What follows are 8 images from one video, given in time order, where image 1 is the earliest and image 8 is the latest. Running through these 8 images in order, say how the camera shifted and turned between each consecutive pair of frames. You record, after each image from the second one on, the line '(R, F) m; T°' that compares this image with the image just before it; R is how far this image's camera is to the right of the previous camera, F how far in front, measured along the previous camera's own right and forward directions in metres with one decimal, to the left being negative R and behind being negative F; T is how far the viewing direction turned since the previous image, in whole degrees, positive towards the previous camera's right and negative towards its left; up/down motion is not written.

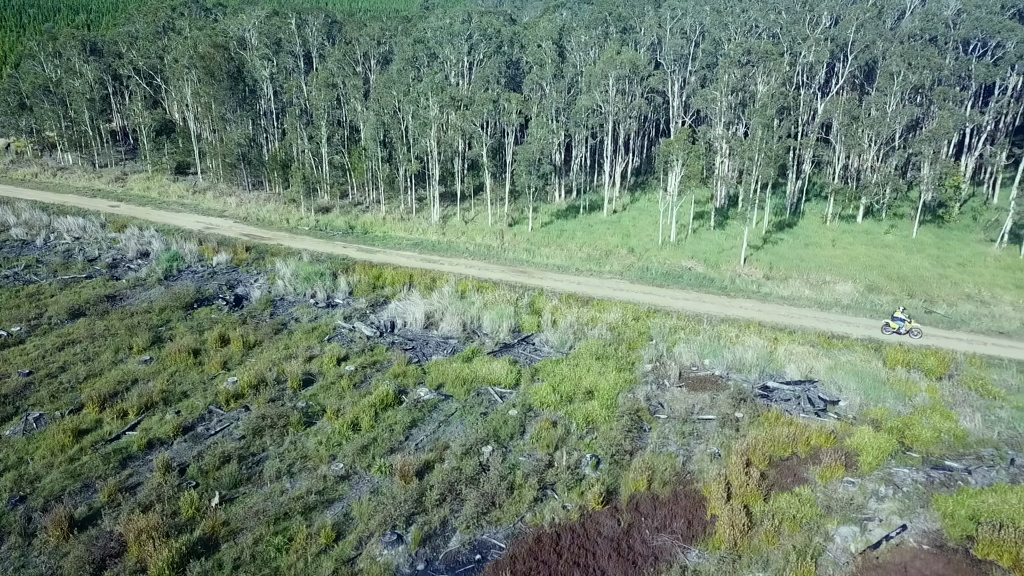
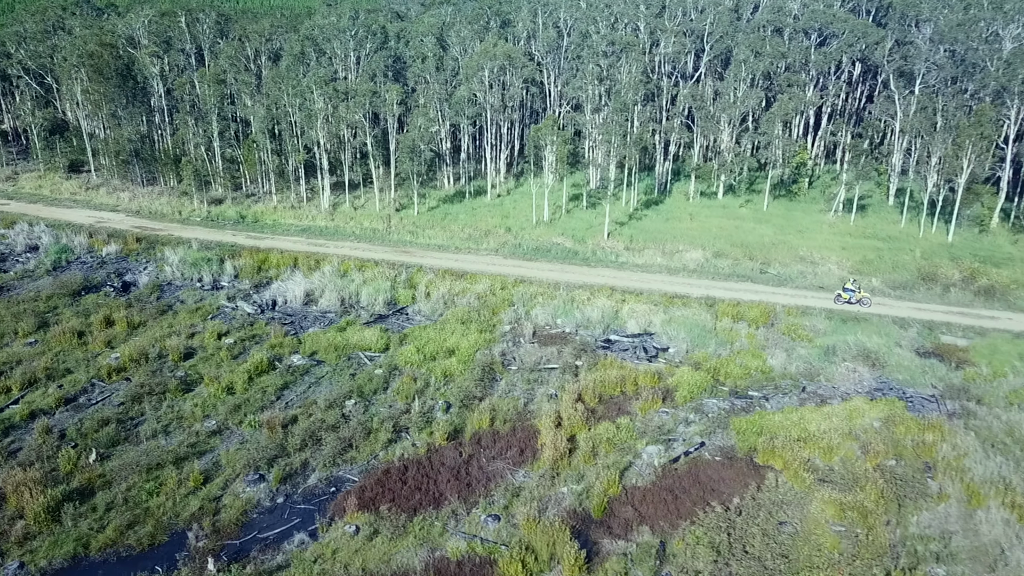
(+1.9, -2.3) m; +5°
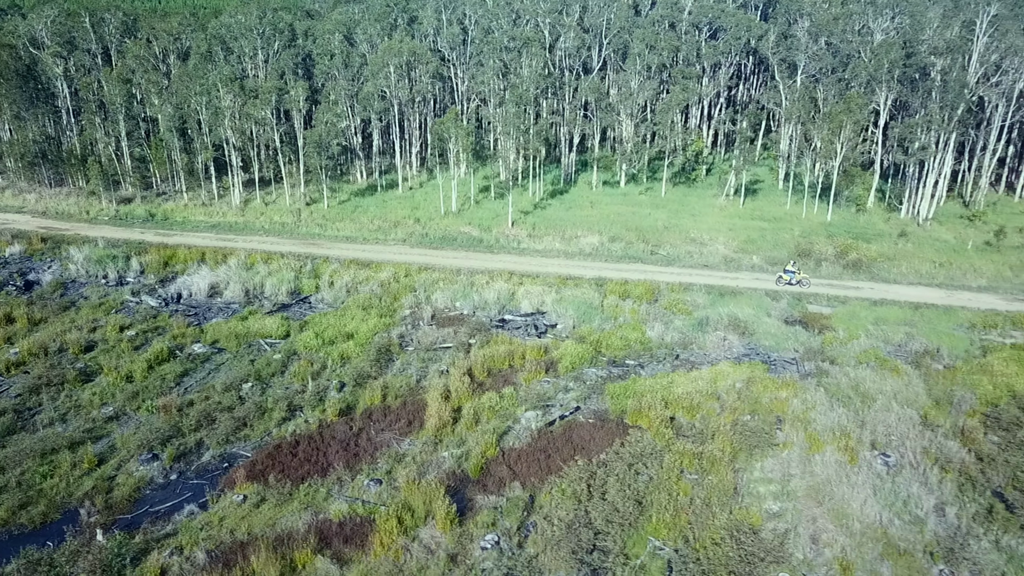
(+1.4, -1.3) m; +4°
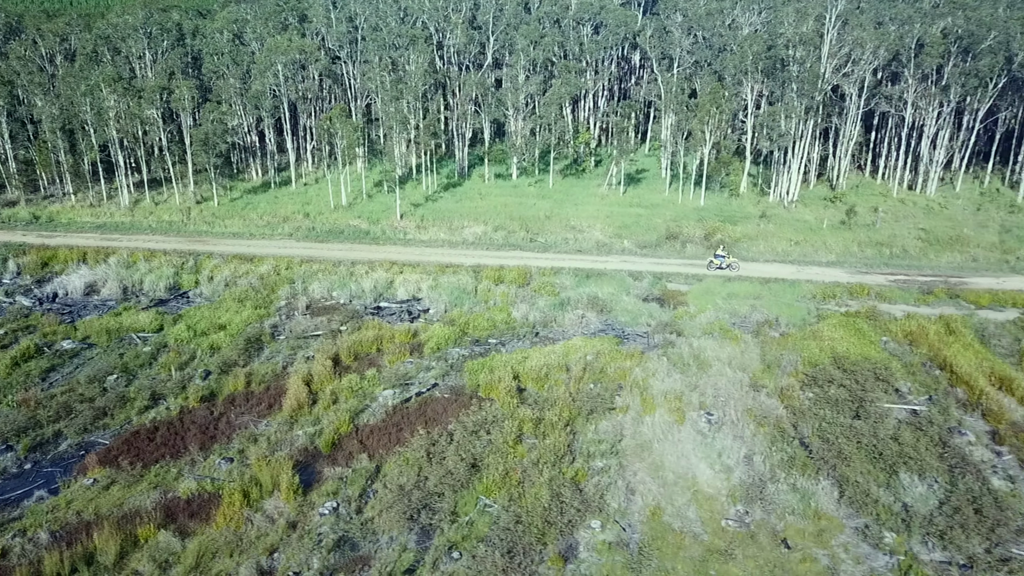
(+2.2, -1.1) m; +4°
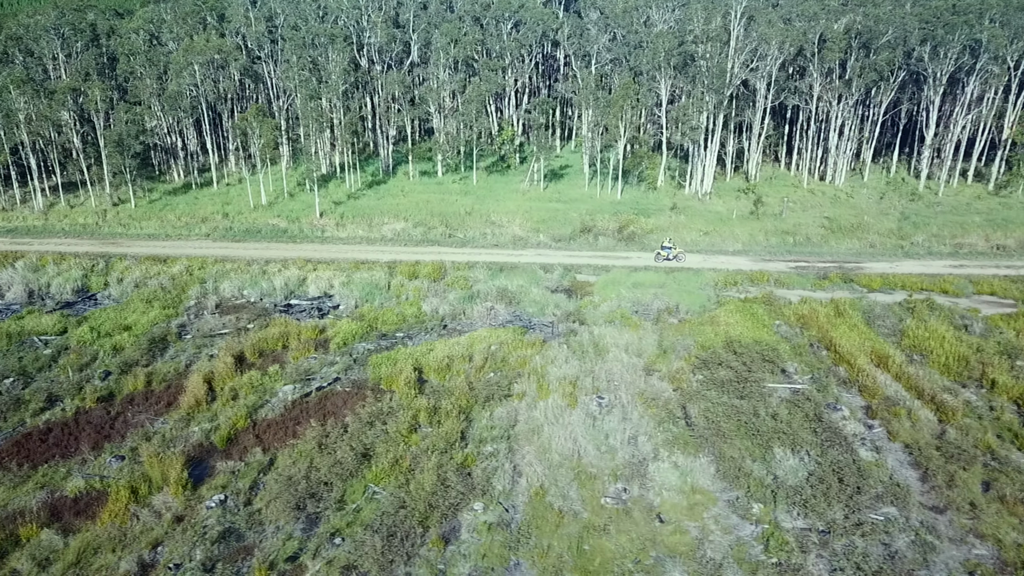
(+1.5, -0.5) m; +3°
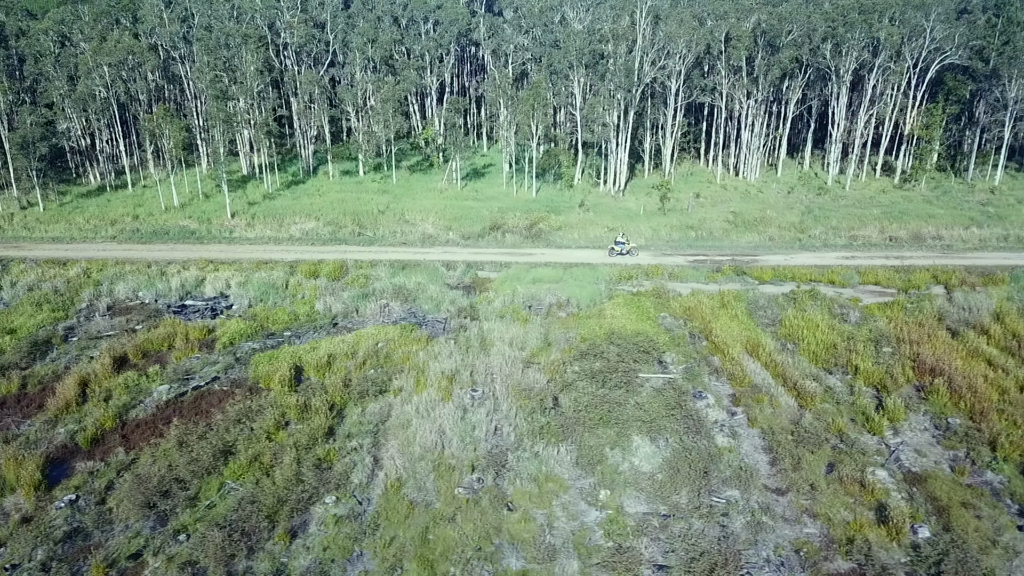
(+2.4, -0.3) m; +2°
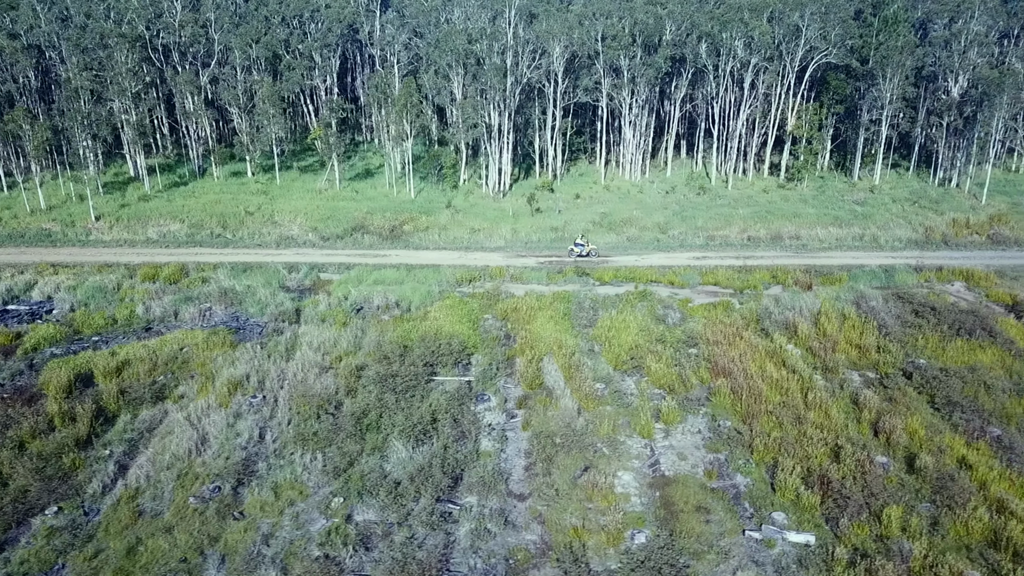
(+5.0, +0.3) m; +1°
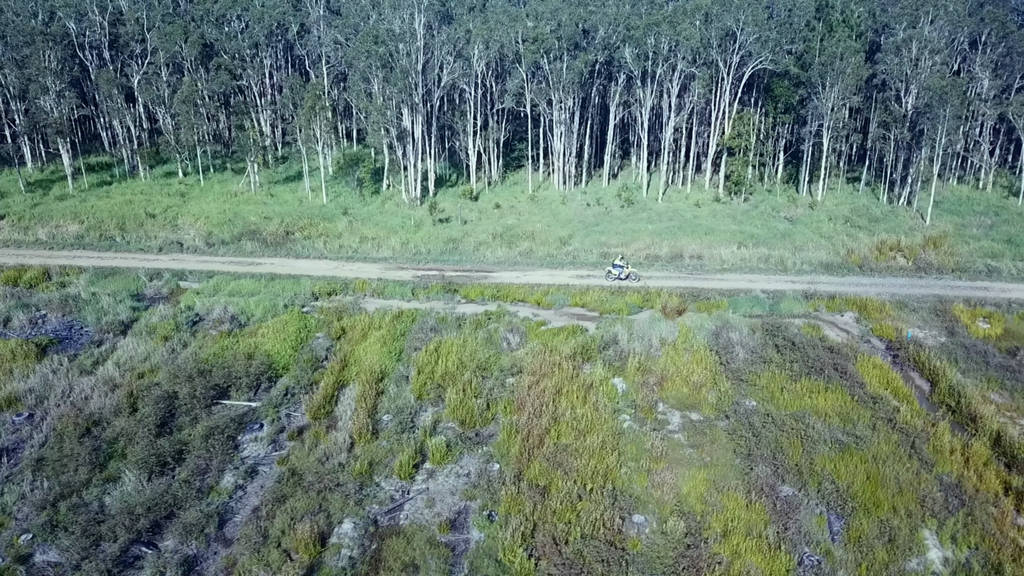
(+6.1, +1.7) m; -4°
